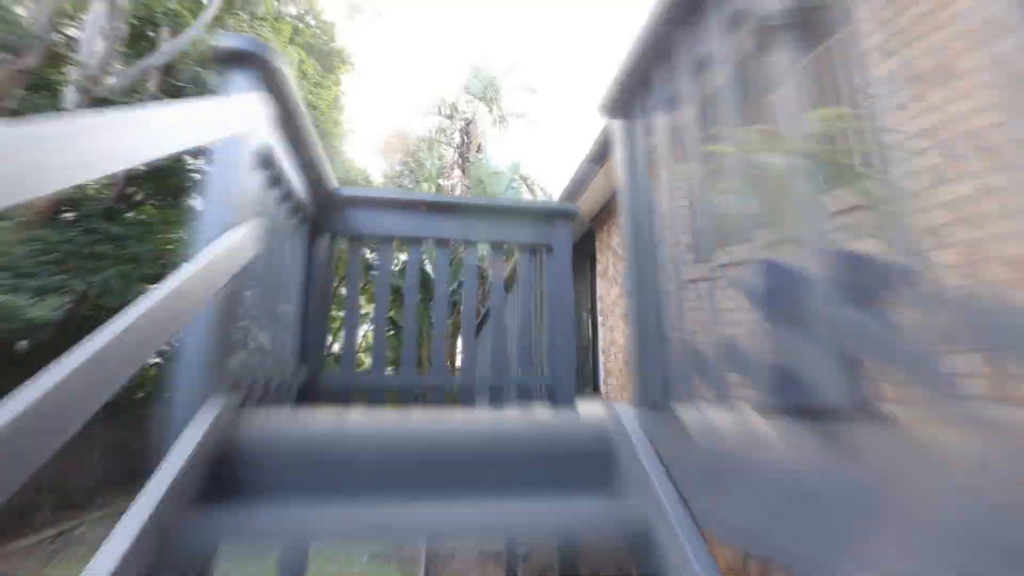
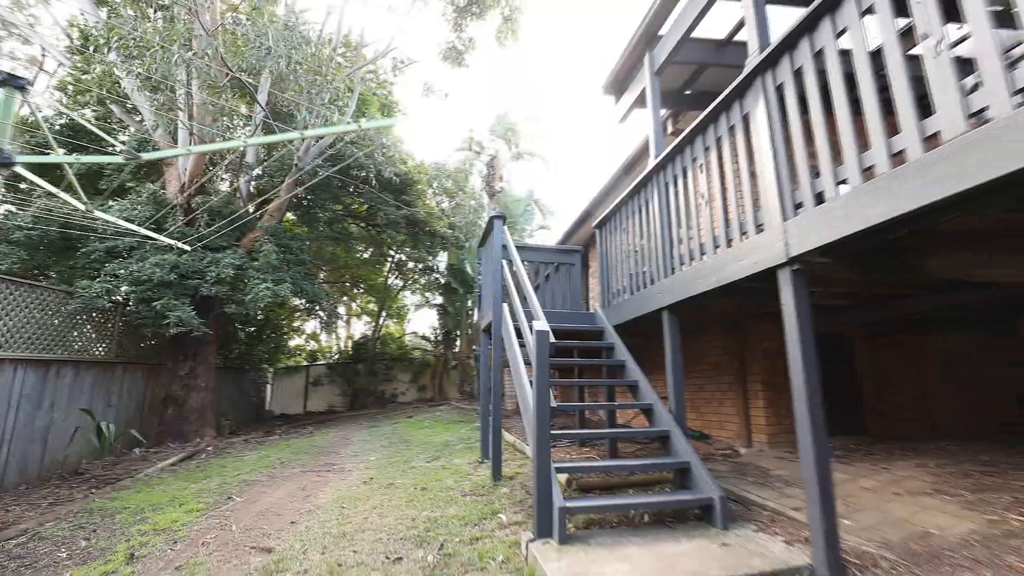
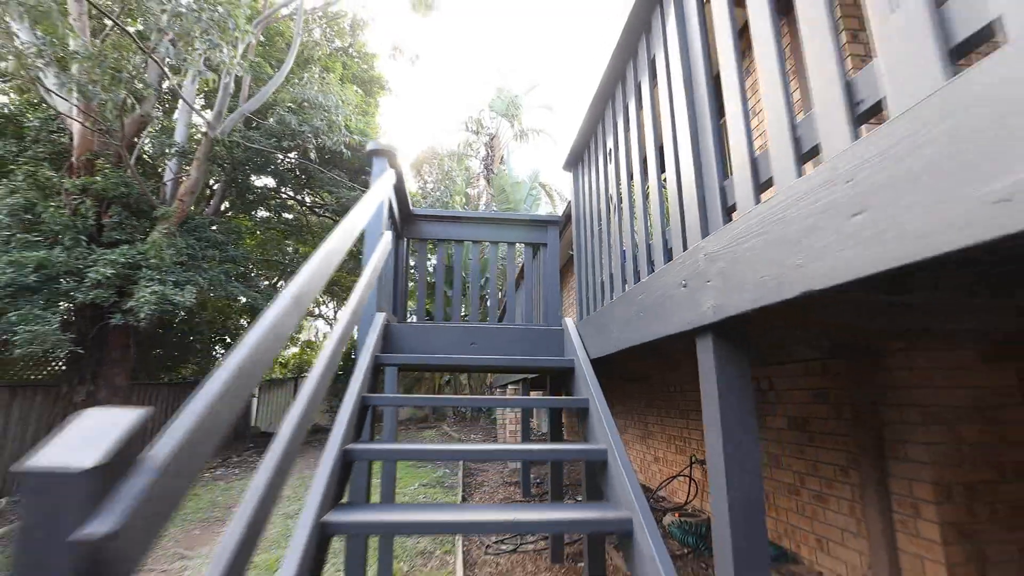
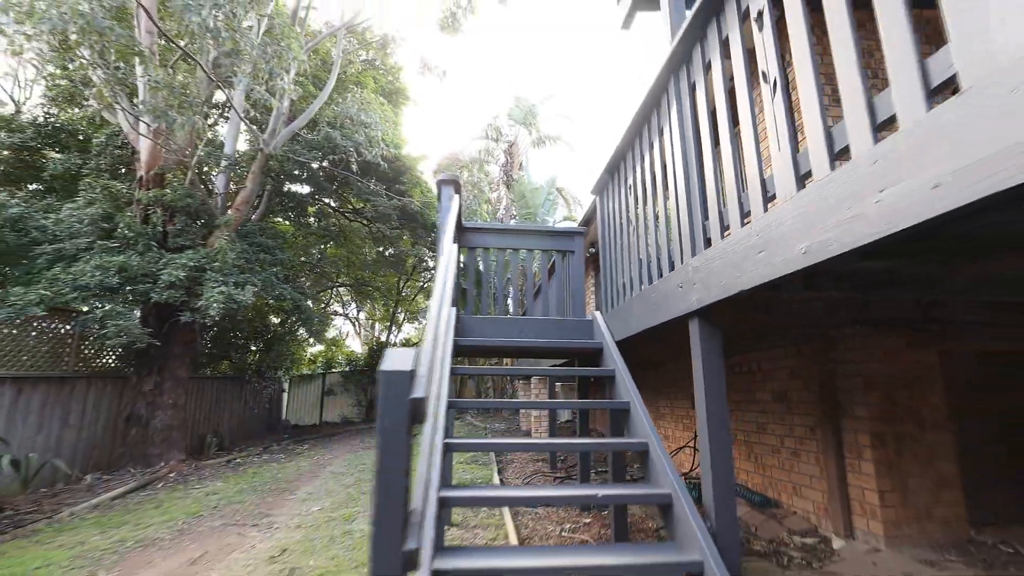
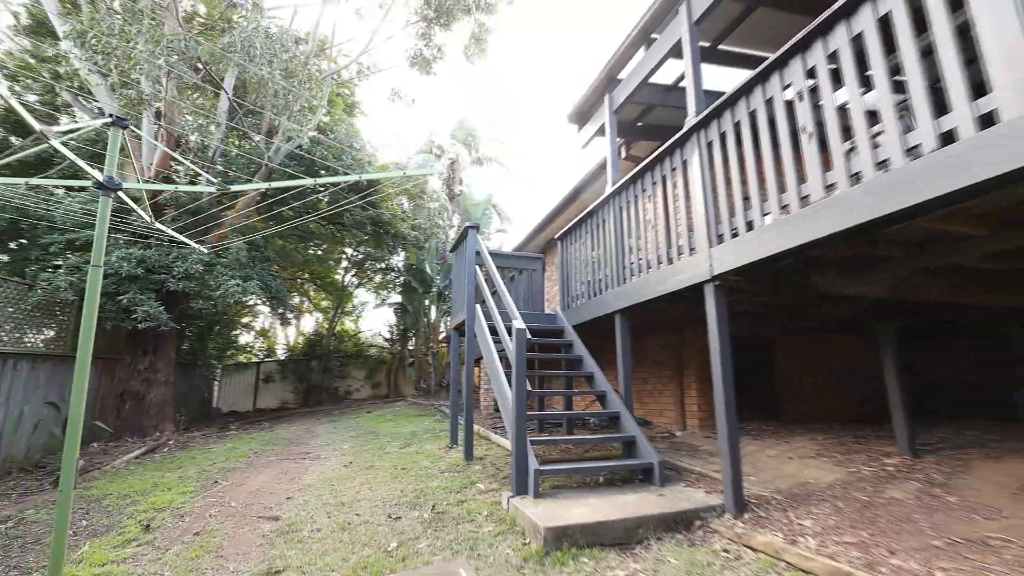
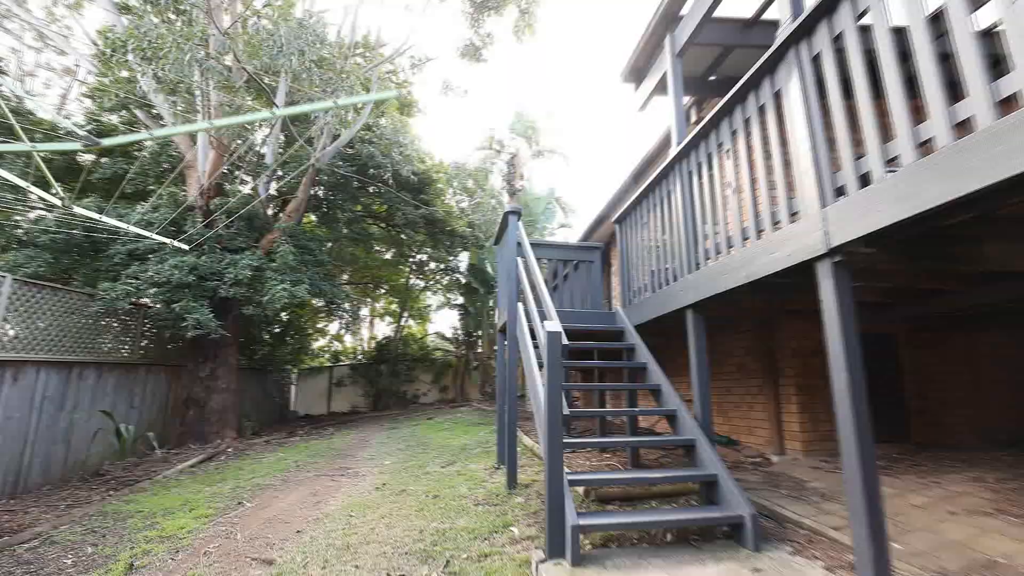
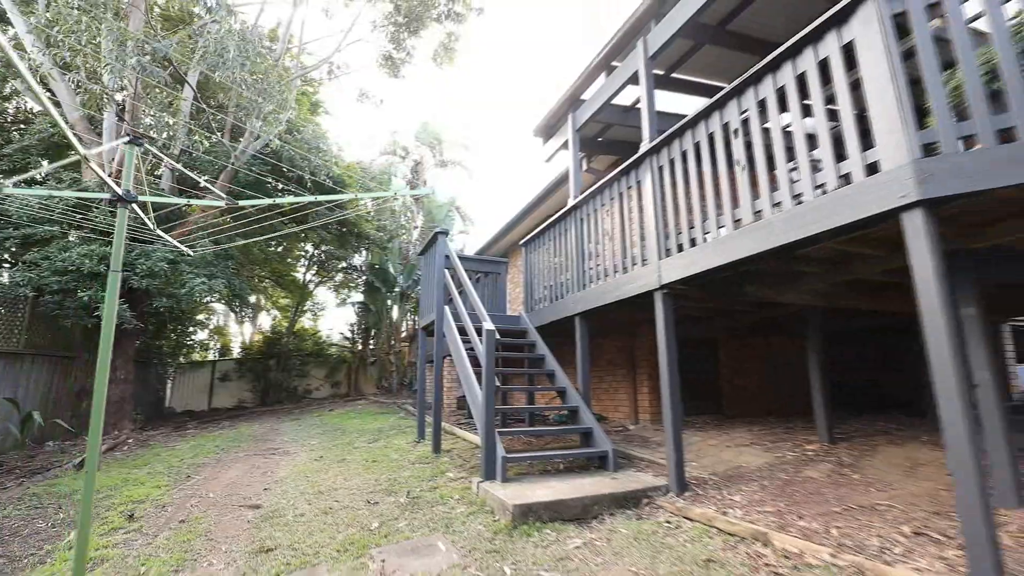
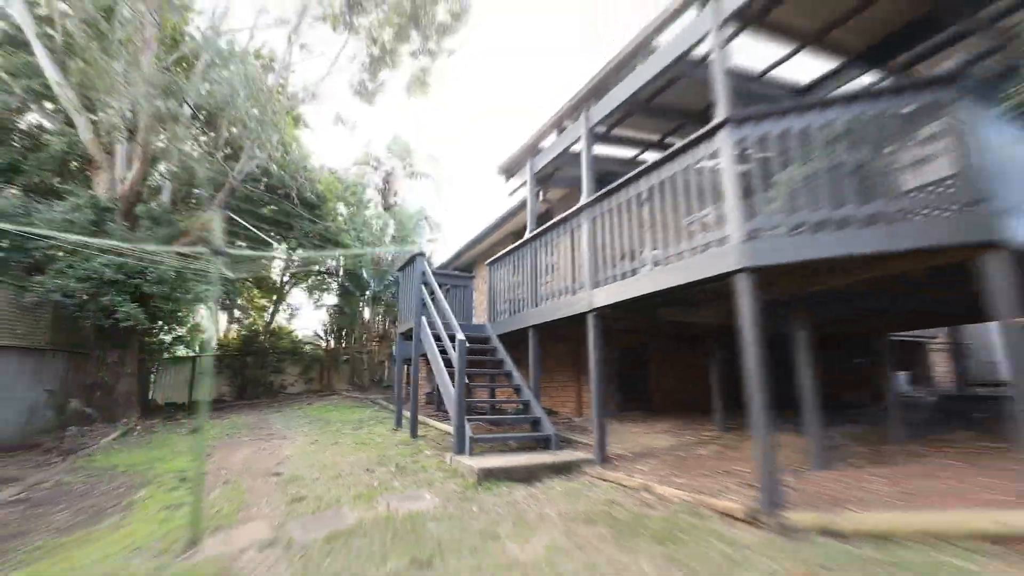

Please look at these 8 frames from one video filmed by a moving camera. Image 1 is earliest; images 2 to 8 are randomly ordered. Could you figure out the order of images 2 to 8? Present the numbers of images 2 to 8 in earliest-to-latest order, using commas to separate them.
3, 4, 6, 2, 5, 7, 8
